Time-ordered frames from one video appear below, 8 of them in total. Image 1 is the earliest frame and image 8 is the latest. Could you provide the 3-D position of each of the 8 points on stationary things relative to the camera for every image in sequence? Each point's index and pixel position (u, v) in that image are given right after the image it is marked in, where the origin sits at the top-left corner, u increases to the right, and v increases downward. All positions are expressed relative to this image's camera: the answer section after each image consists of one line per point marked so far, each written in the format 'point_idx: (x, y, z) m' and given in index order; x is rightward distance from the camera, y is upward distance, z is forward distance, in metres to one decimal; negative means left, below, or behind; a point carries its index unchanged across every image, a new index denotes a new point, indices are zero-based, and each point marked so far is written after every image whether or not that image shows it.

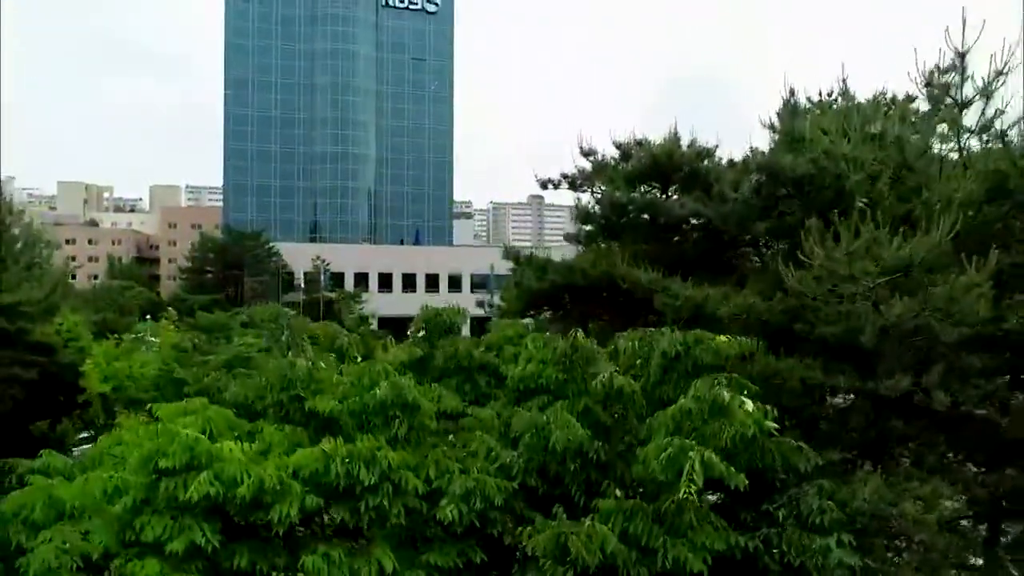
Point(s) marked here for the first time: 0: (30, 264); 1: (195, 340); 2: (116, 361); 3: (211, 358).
0: (-4.1, +0.3, +7.1) m
1: (-2.3, -0.4, +6.1) m
2: (-2.8, -0.5, +5.8) m
3: (-2.0, -0.5, +5.7) m
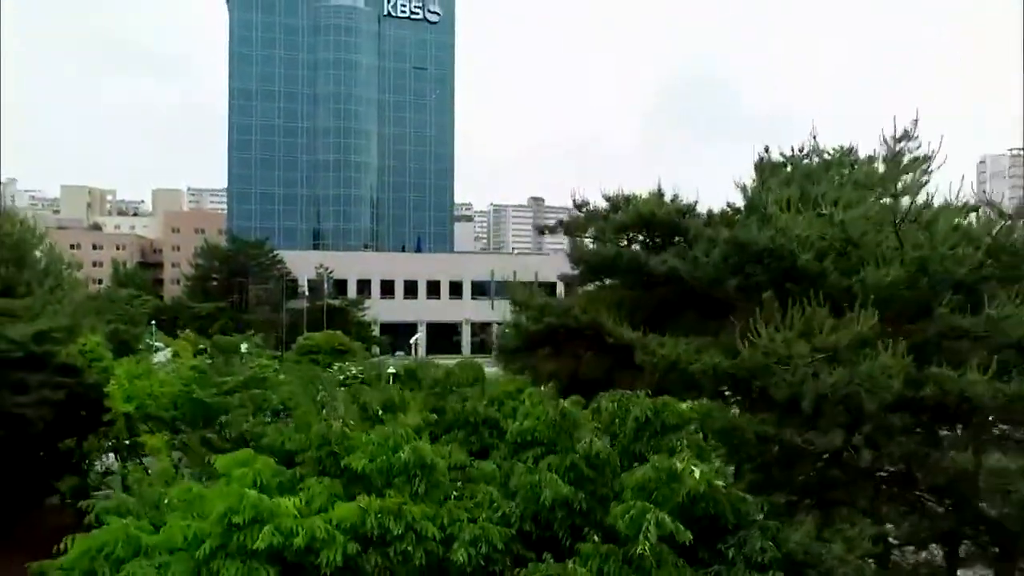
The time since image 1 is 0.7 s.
0: (-4.1, +0.1, +7.4) m
1: (-2.3, -0.6, +6.5) m
2: (-2.8, -0.7, +6.1) m
3: (-2.0, -0.7, +6.0) m
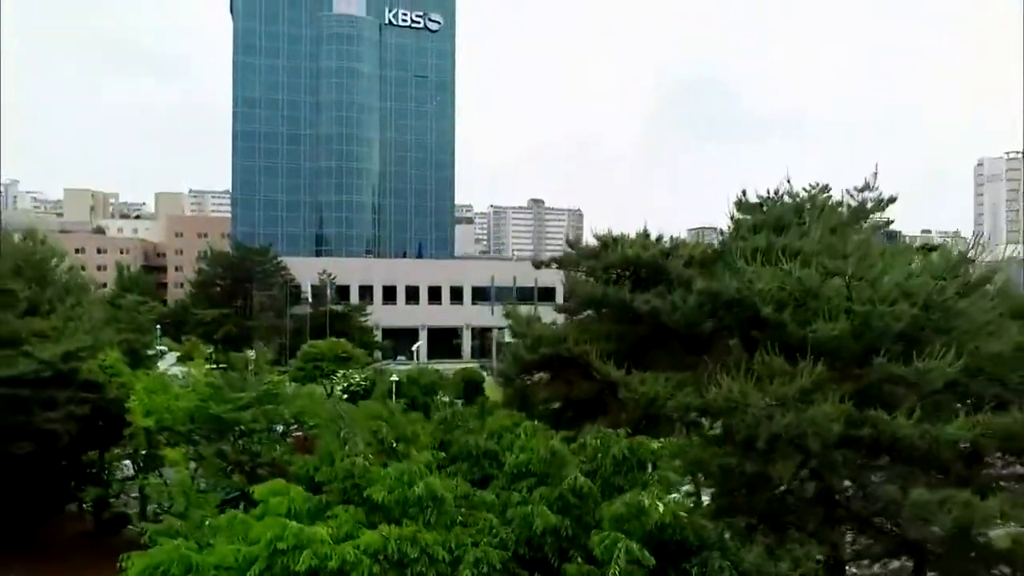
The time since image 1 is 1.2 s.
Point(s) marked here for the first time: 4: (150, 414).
0: (-4.1, 0.0, +7.8) m
1: (-2.3, -0.7, +6.8) m
2: (-2.8, -0.8, +6.4) m
3: (-2.1, -0.8, +6.3) m
4: (-2.8, -1.0, +6.4) m
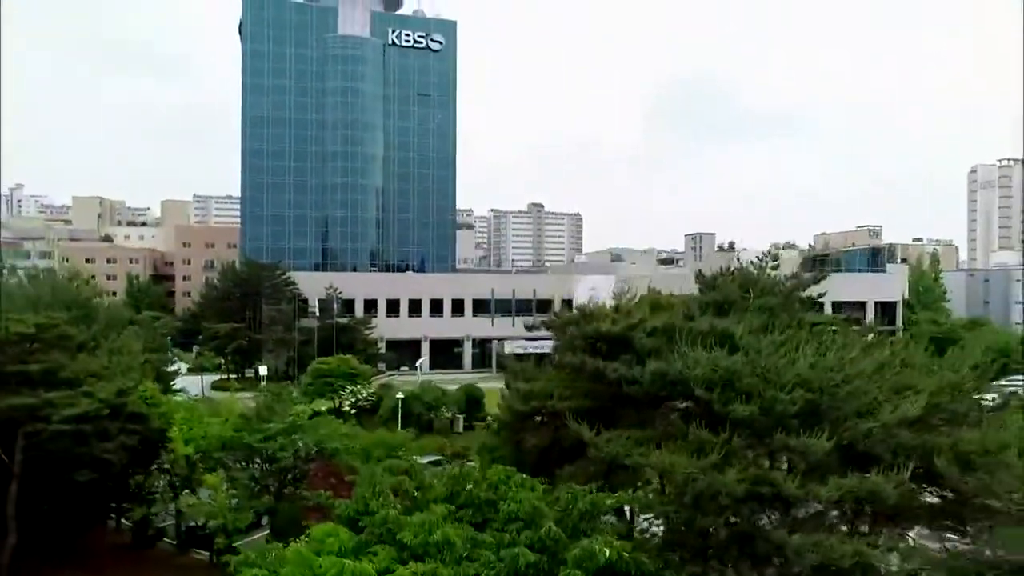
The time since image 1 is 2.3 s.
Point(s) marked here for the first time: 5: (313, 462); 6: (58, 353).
0: (-4.2, -0.4, +8.6) m
1: (-2.4, -1.1, +7.6) m
2: (-2.8, -1.2, +7.3) m
3: (-2.1, -1.2, +7.2) m
4: (-2.8, -1.3, +7.2) m
5: (-1.7, -1.5, +7.0) m
6: (-3.5, -0.5, +6.4) m
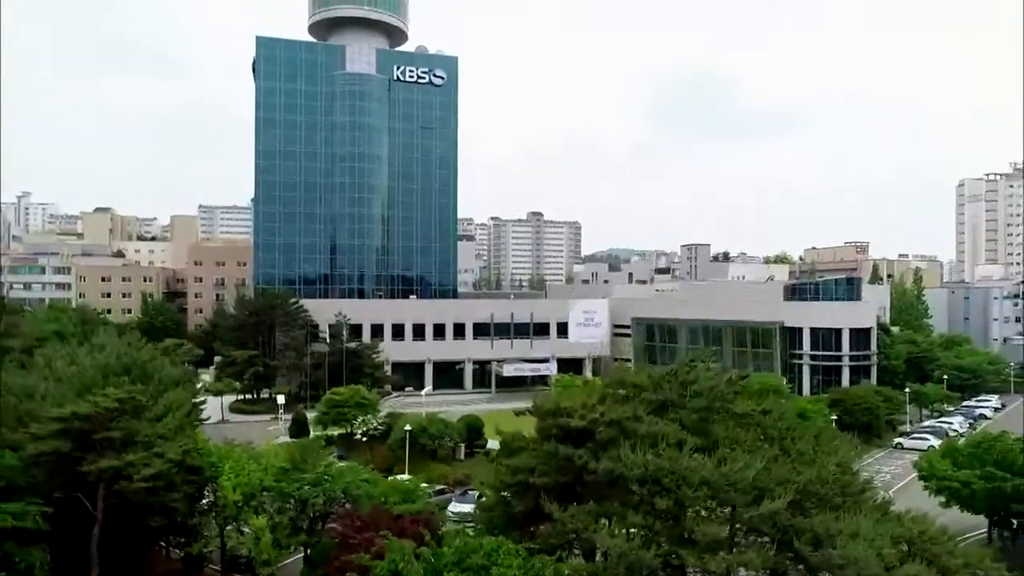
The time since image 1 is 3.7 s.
0: (-4.2, -1.1, +10.0) m
1: (-2.4, -1.8, +9.0) m
2: (-2.8, -2.0, +8.7) m
3: (-2.1, -1.9, +8.6) m
4: (-2.9, -2.1, +8.6) m
5: (-1.8, -2.2, +8.5) m
6: (-3.6, -1.3, +7.8) m
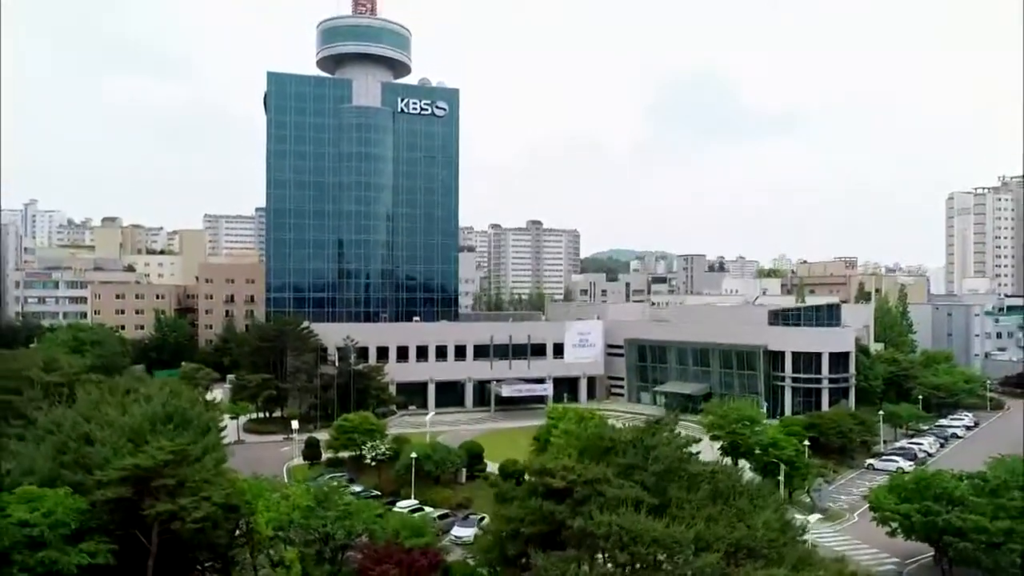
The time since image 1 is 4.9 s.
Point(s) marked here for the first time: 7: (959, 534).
0: (-4.3, -1.9, +11.3) m
1: (-2.5, -2.6, +10.4) m
2: (-2.9, -2.7, +10.0) m
3: (-2.2, -2.7, +9.9) m
4: (-2.9, -2.8, +9.9) m
5: (-1.8, -3.0, +9.8) m
6: (-3.6, -2.0, +9.1) m
7: (+5.7, -3.1, +10.5) m
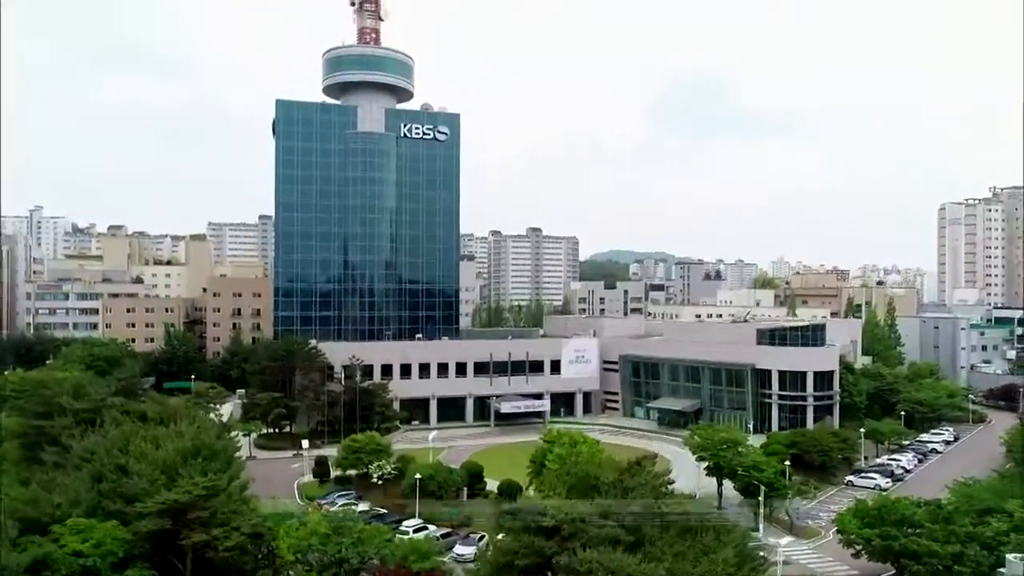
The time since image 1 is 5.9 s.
0: (-4.3, -2.5, +12.4) m
1: (-2.5, -3.2, +11.4) m
2: (-2.9, -3.3, +11.1) m
3: (-2.2, -3.3, +11.0) m
4: (-3.0, -3.5, +11.0) m
5: (-1.9, -3.6, +10.9) m
6: (-3.7, -2.6, +10.2) m
7: (+5.6, -3.8, +11.5) m
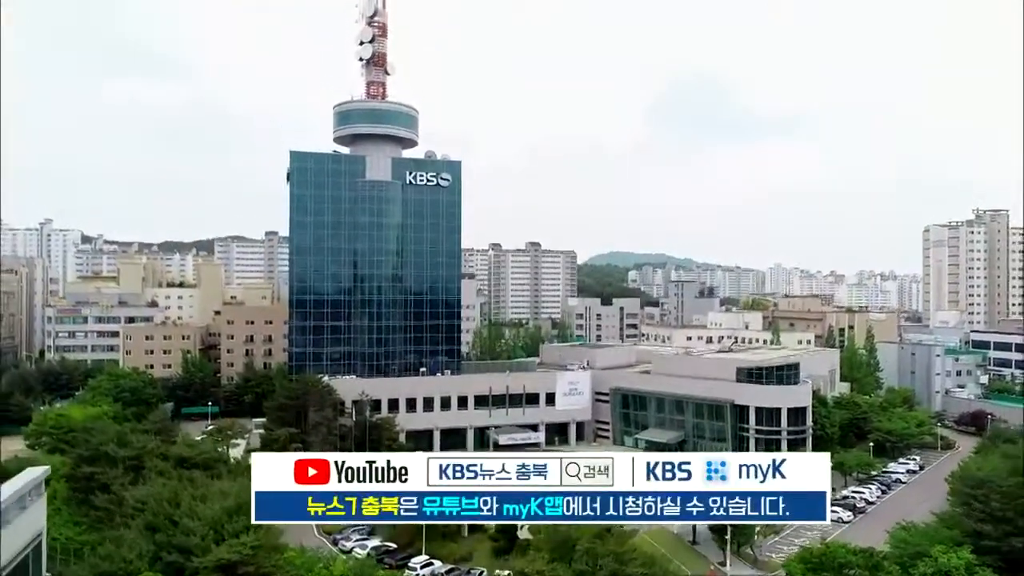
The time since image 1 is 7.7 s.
0: (-4.4, -3.9, +14.5) m
1: (-2.6, -4.6, +13.5) m
2: (-3.0, -4.7, +13.2) m
3: (-2.3, -4.7, +13.1) m
4: (-3.1, -4.8, +13.1) m
5: (-2.0, -5.0, +12.9) m
6: (-3.8, -4.0, +12.3) m
7: (+5.5, -5.1, +13.6) m
